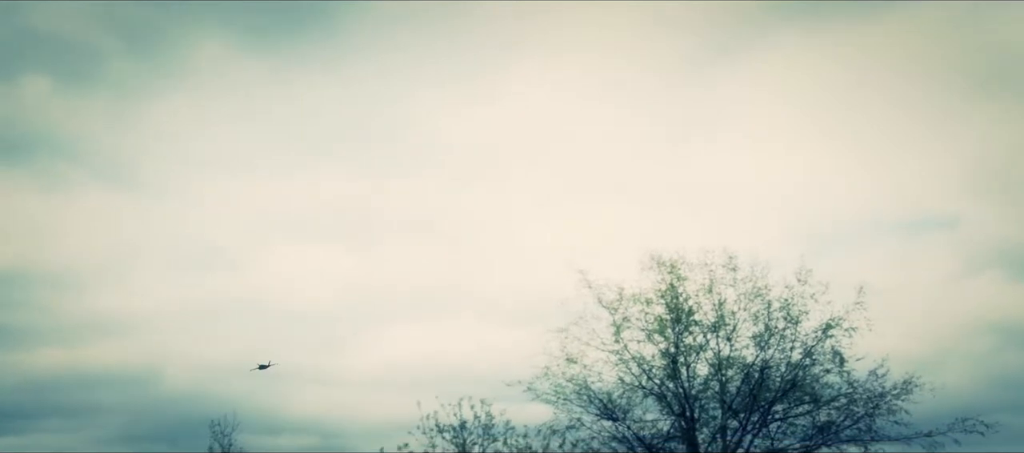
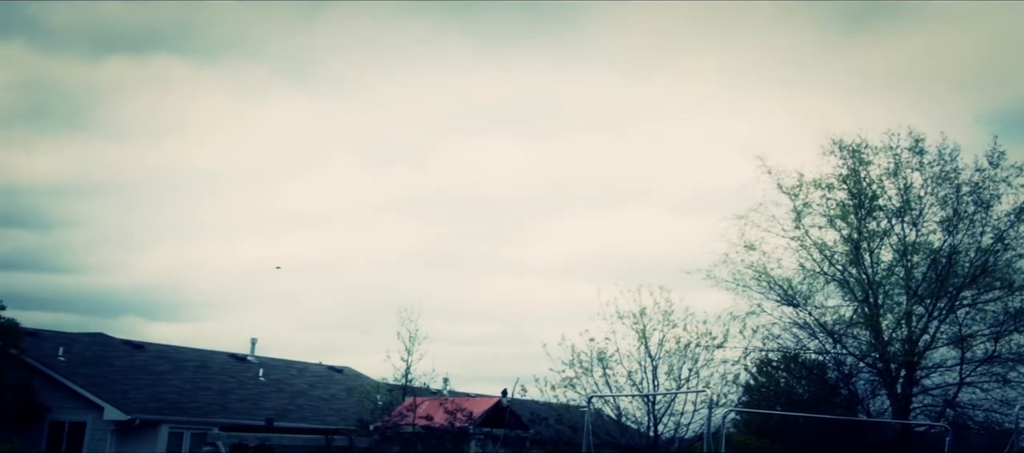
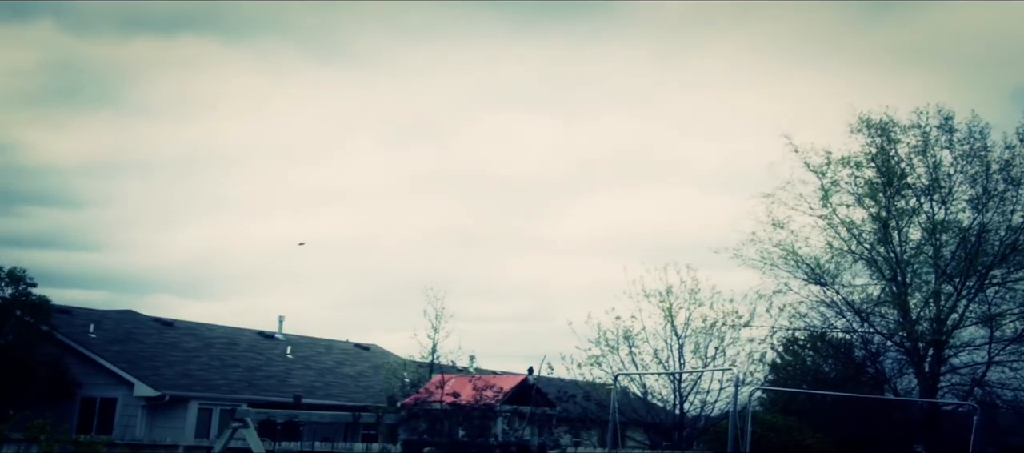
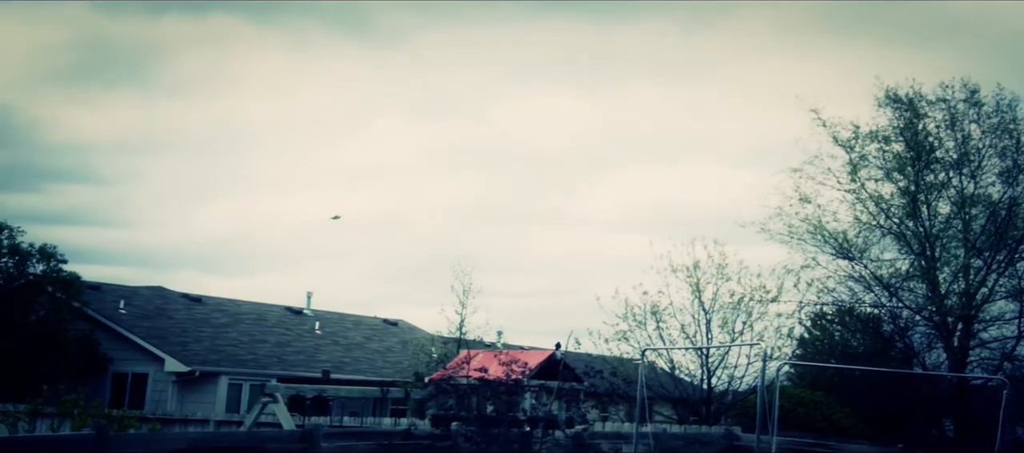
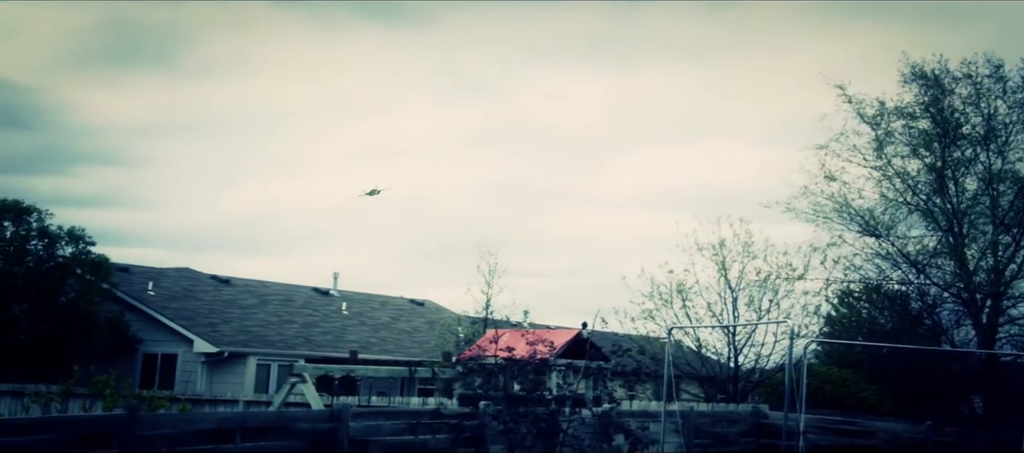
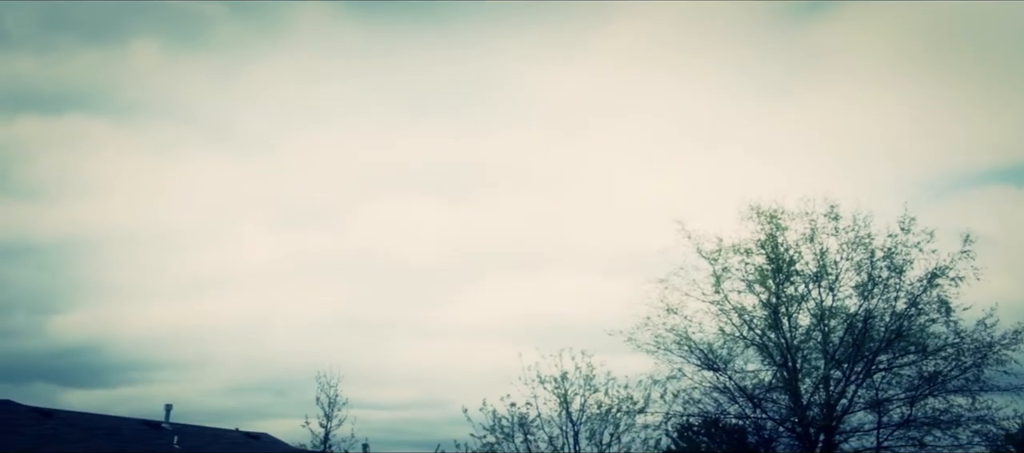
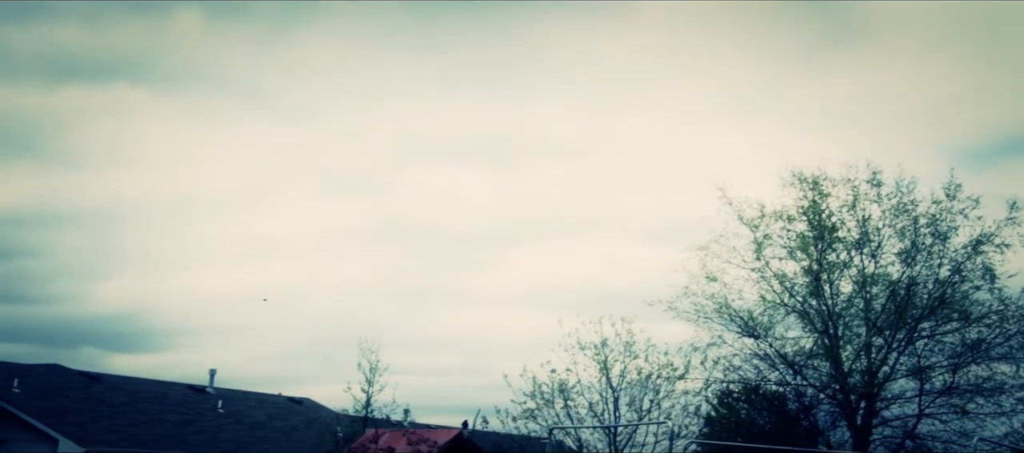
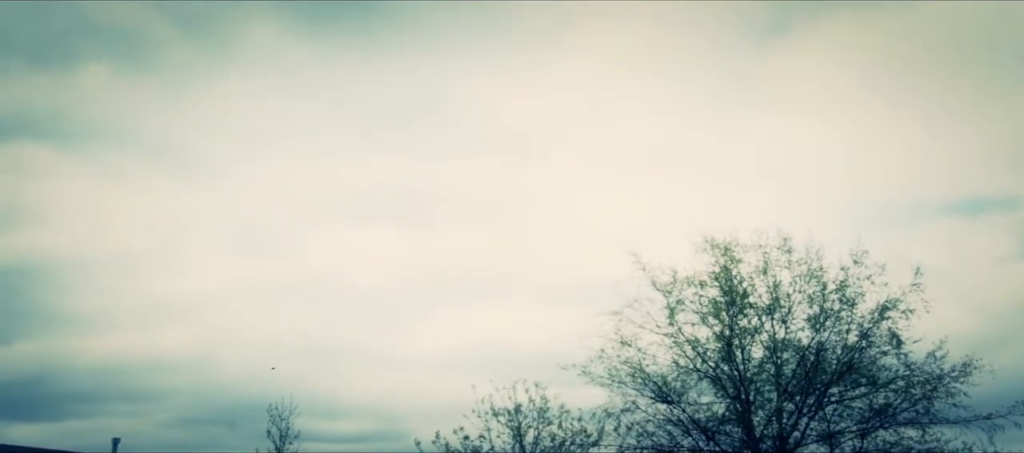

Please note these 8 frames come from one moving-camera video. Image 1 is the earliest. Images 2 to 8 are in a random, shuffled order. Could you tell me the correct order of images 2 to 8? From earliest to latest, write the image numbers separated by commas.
8, 6, 7, 2, 3, 4, 5
